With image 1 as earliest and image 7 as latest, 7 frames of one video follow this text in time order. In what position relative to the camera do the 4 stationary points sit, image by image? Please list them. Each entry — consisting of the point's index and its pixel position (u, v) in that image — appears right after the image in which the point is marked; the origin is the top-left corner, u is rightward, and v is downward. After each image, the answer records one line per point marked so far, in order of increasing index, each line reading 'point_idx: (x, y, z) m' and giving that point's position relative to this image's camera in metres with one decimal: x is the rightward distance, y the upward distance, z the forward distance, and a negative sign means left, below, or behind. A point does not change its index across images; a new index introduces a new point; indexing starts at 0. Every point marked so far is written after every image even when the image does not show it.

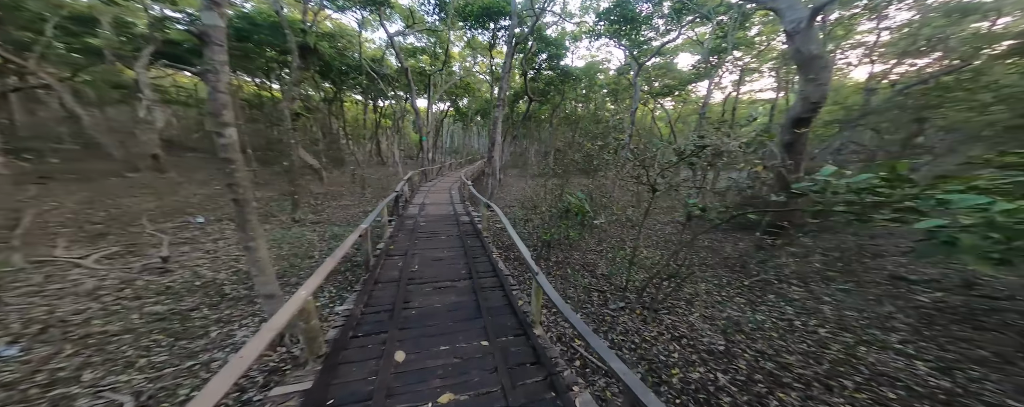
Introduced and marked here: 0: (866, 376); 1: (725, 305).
0: (+3.9, -1.9, +2.7) m
1: (+3.5, -1.7, +4.2) m
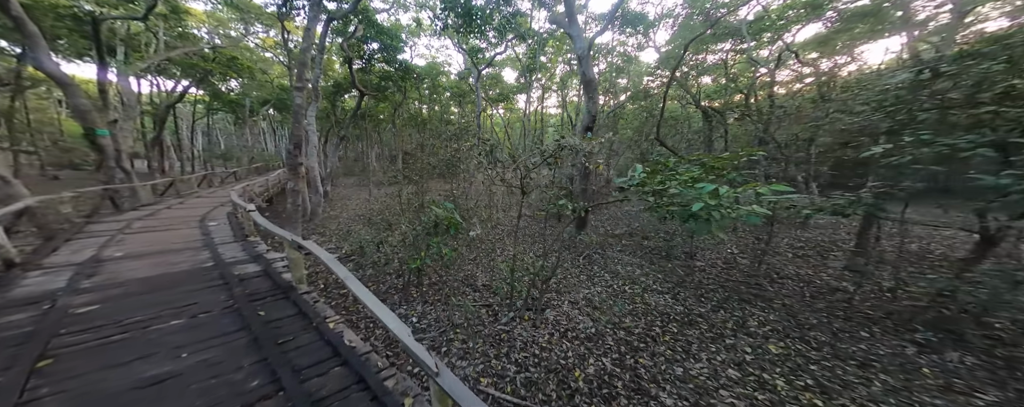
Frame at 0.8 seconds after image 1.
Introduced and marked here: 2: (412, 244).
0: (+2.4, -1.7, +4.0) m
1: (+1.2, -1.6, +5.0) m
2: (-1.8, -0.7, +4.7) m
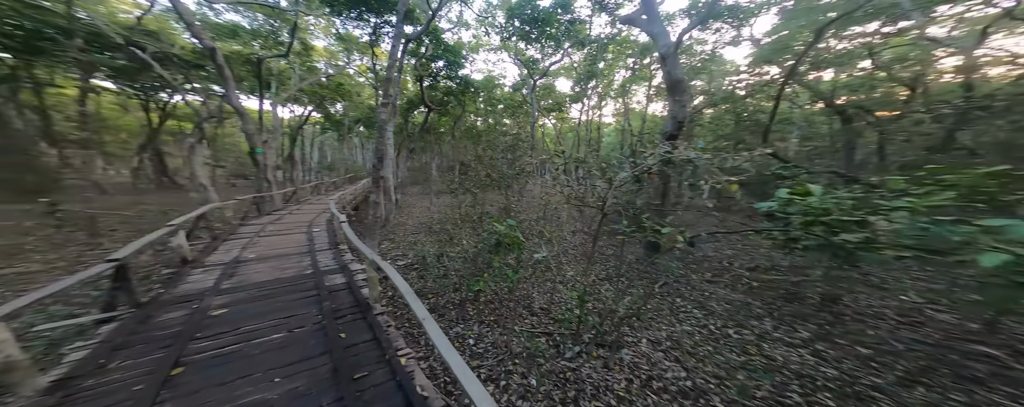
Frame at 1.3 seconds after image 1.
0: (+3.3, -2.1, +3.0) m
1: (+2.4, -2.0, +4.2) m
2: (-0.7, -1.0, +4.6) m
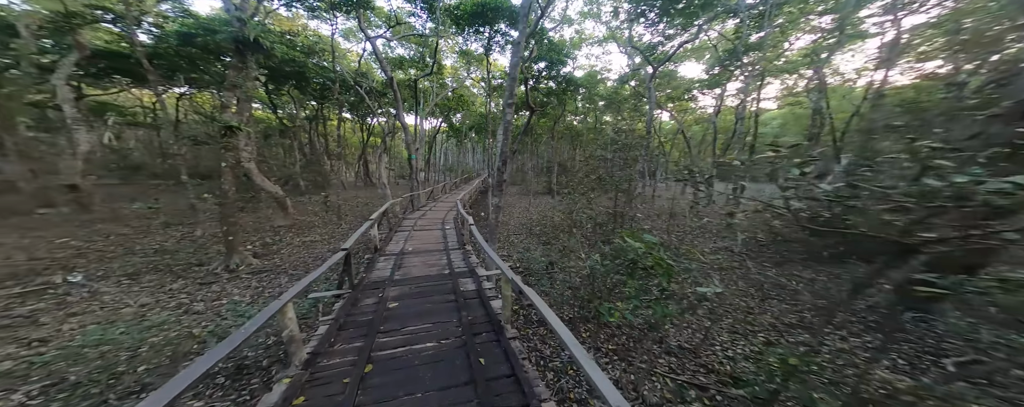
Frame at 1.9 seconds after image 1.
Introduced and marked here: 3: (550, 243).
0: (+4.4, -2.4, +1.2) m
1: (+4.0, -2.3, +2.7) m
2: (+1.3, -1.2, +4.1) m
3: (+1.5, -1.5, +9.2) m
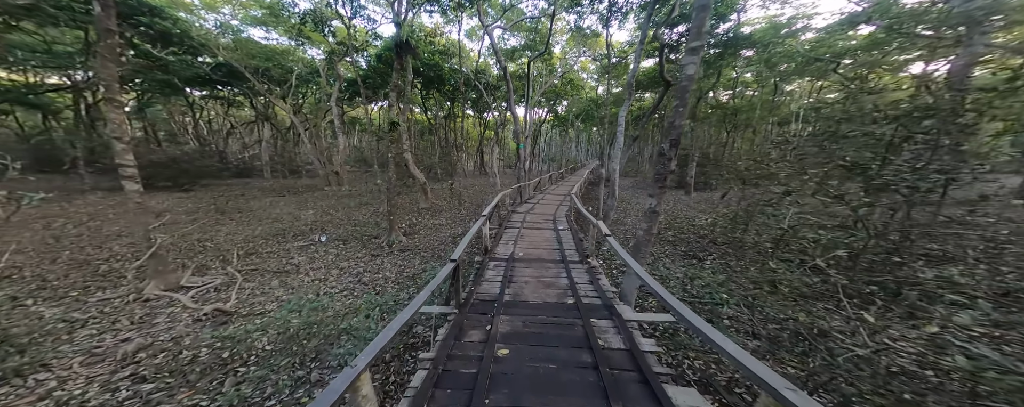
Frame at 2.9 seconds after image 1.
0: (+4.5, -2.8, -1.7) m
1: (+4.7, -2.6, -0.2) m
2: (+2.8, -1.4, +2.1) m
3: (+5.0, -1.5, +6.7) m
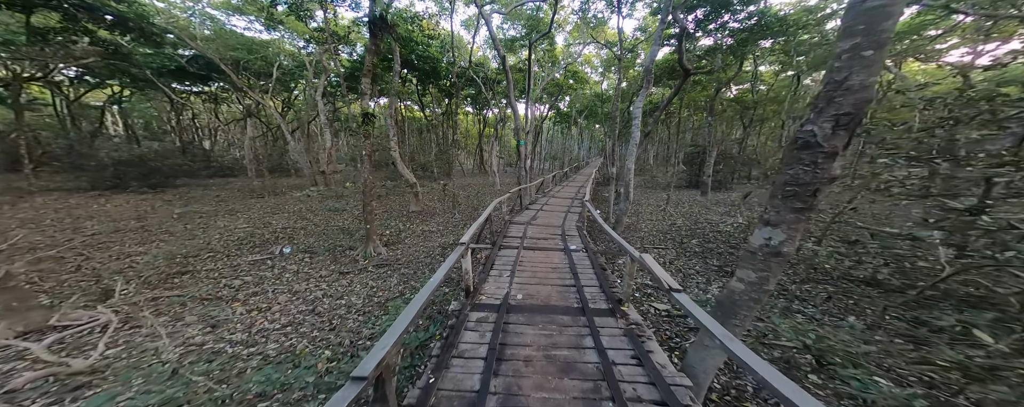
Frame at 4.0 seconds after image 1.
0: (+4.4, -3.0, -3.0) m
1: (+4.6, -2.8, -1.4) m
2: (+2.8, -1.5, +0.8) m
3: (+5.0, -1.7, +5.4) m
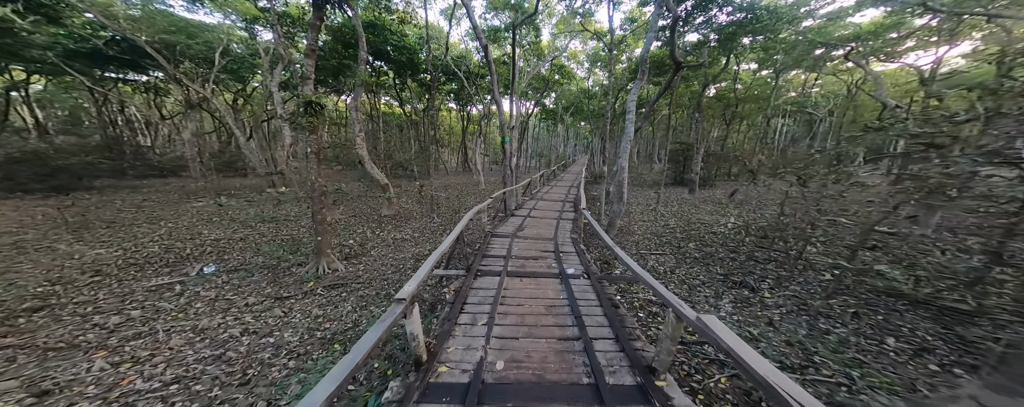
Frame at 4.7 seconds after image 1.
0: (+4.6, -3.1, -3.6) m
1: (+4.7, -2.9, -2.1) m
2: (+2.7, -1.6, +0.1) m
3: (+4.7, -1.7, +4.8) m
